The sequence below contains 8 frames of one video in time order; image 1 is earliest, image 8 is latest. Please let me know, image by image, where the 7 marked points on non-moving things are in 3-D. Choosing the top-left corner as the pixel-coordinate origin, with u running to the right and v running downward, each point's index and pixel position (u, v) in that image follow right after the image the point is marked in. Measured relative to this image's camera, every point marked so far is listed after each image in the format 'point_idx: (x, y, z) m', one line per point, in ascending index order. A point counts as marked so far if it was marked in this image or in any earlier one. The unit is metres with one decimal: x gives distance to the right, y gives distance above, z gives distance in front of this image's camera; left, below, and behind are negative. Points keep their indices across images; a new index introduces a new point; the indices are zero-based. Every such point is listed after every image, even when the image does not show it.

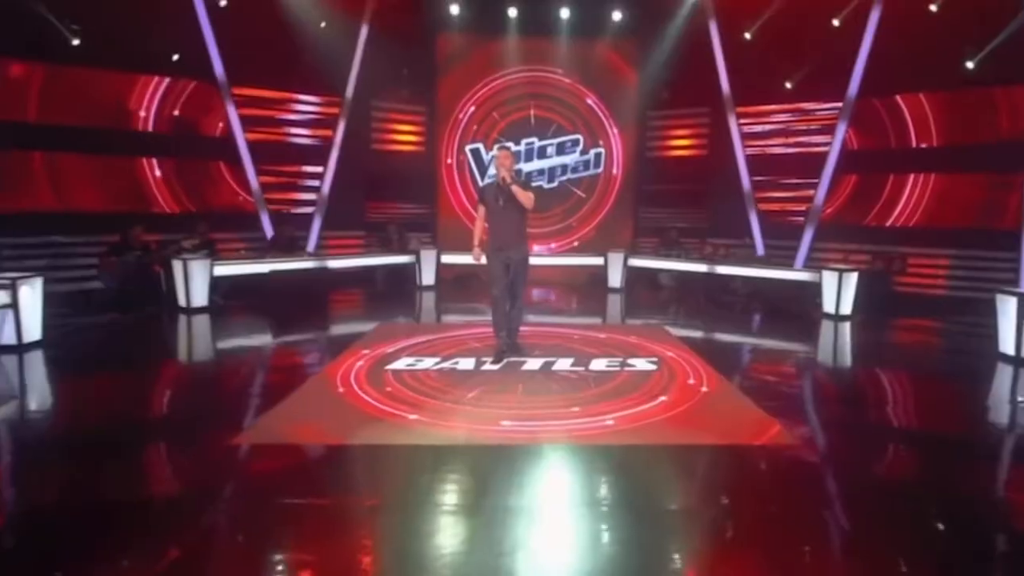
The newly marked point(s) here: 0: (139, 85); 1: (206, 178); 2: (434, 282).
0: (-4.9, +2.7, +7.3) m
1: (-4.3, +1.6, +7.9) m
2: (-1.1, +0.1, +8.2) m
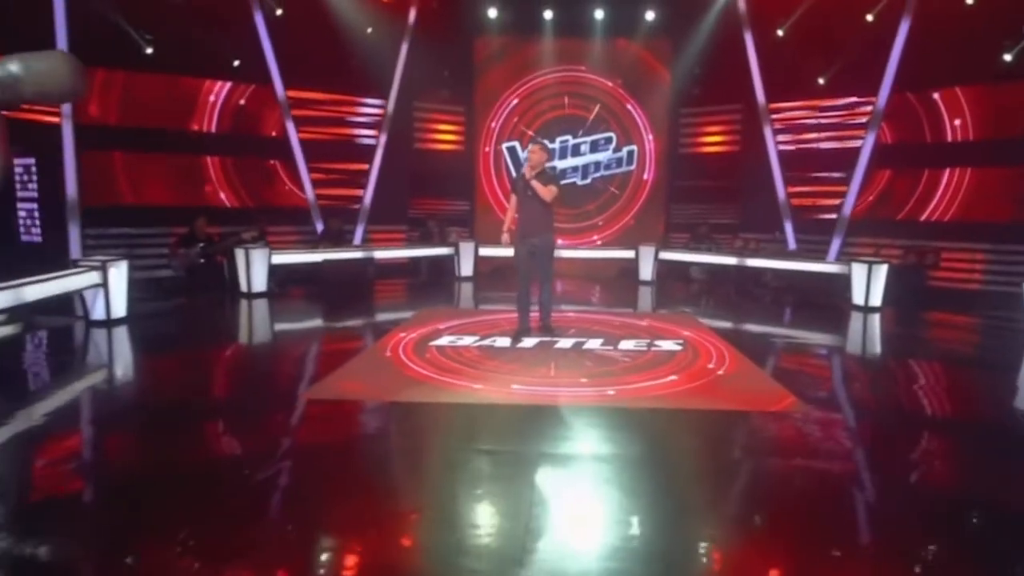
0: (-4.4, +2.9, +8.0) m
1: (-3.8, +1.7, +8.5) m
2: (-0.6, +0.2, +8.6) m
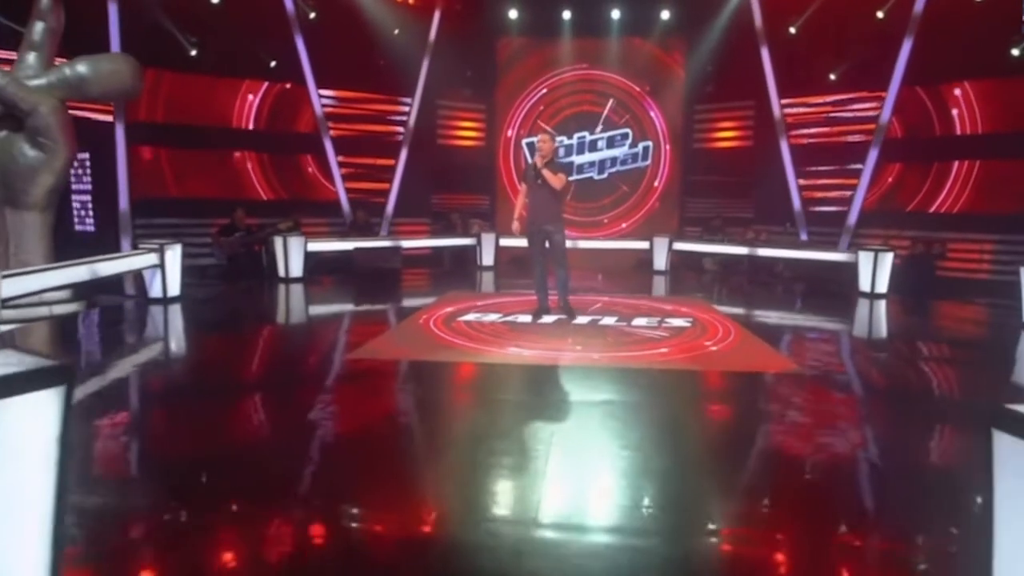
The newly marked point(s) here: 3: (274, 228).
0: (-4.1, +3.1, +8.5) m
1: (-3.5, +1.9, +9.0) m
2: (-0.3, +0.4, +9.0) m
3: (-3.5, +0.9, +8.2) m
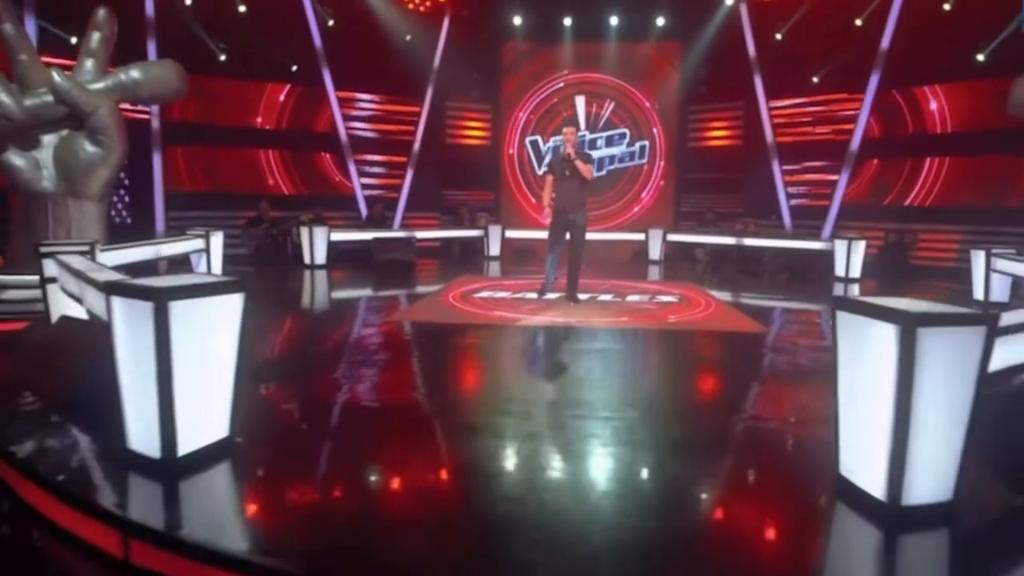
0: (-4.0, +3.3, +9.1) m
1: (-3.4, +2.1, +9.6) m
2: (-0.2, +0.6, +9.6) m
3: (-3.5, +1.1, +8.8) m
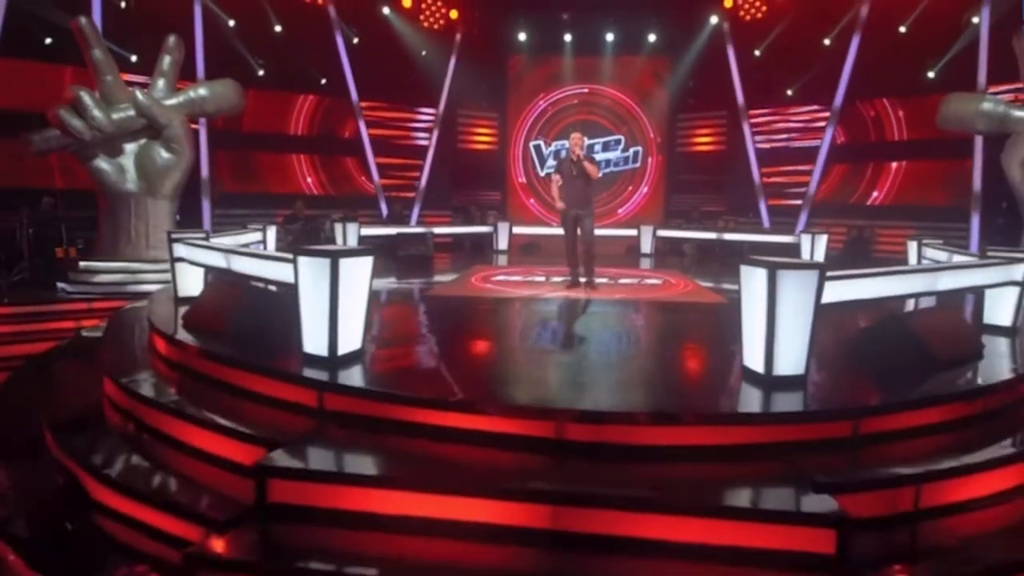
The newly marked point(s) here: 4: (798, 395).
0: (-3.9, +3.4, +10.2) m
1: (-3.3, +2.3, +10.7) m
2: (-0.1, +0.8, +10.7) m
3: (-3.3, +1.3, +9.9) m
4: (+1.3, -0.5, +2.5) m
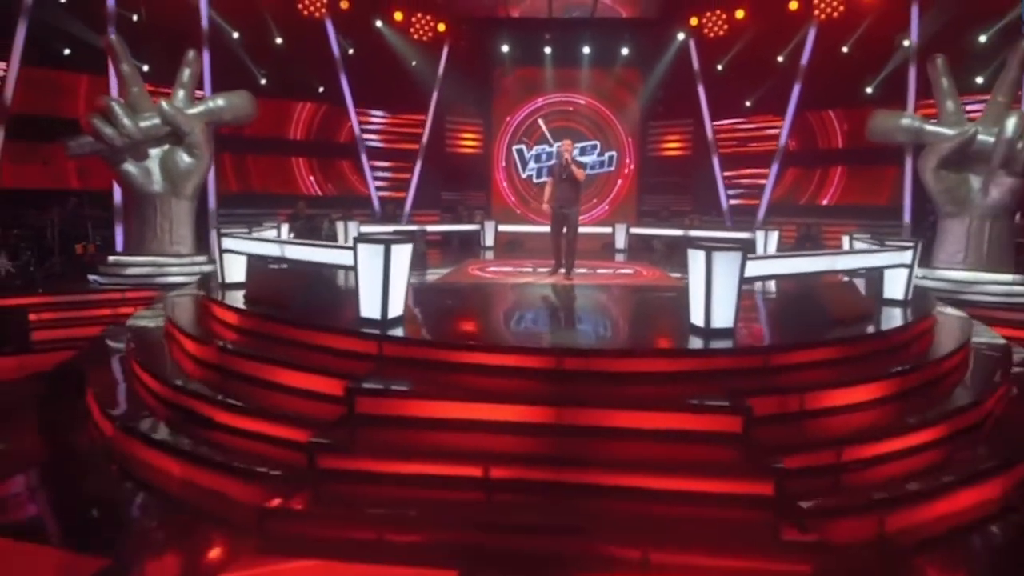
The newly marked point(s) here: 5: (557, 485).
0: (-4.2, +3.5, +10.9) m
1: (-3.6, +2.4, +11.5) m
2: (-0.4, +0.9, +11.6) m
3: (-3.6, +1.4, +10.6) m
4: (+1.4, -0.3, +3.5) m
5: (+0.2, -0.9, +2.7) m
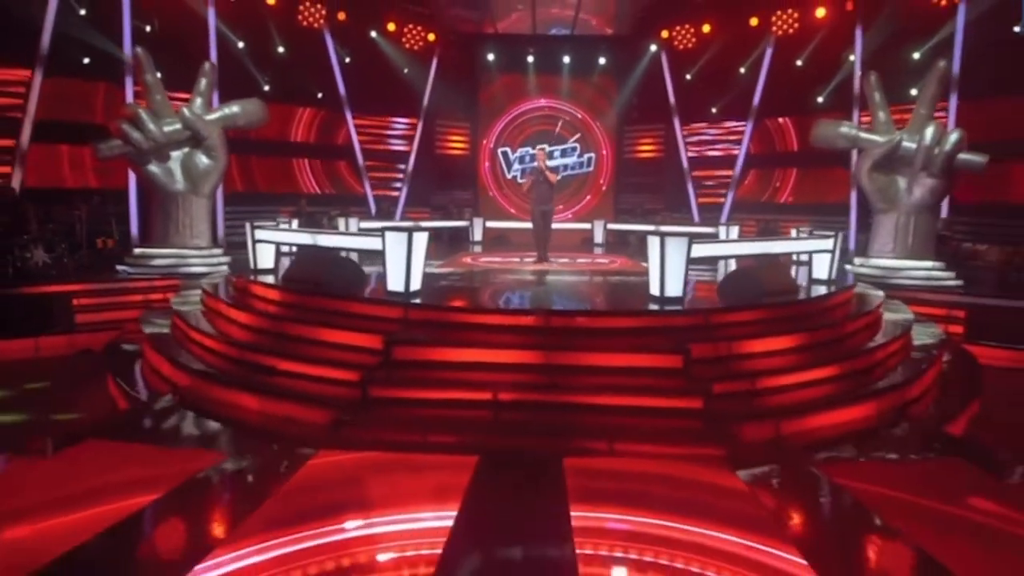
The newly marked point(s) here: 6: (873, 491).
0: (-4.5, +3.7, +11.7) m
1: (-3.9, +2.6, +12.3) m
2: (-0.7, +1.1, +12.5) m
3: (-3.9, +1.5, +11.4) m
4: (+1.3, -0.1, +4.5) m
5: (+0.2, -0.8, +3.6) m
6: (+2.0, -1.1, +3.1) m
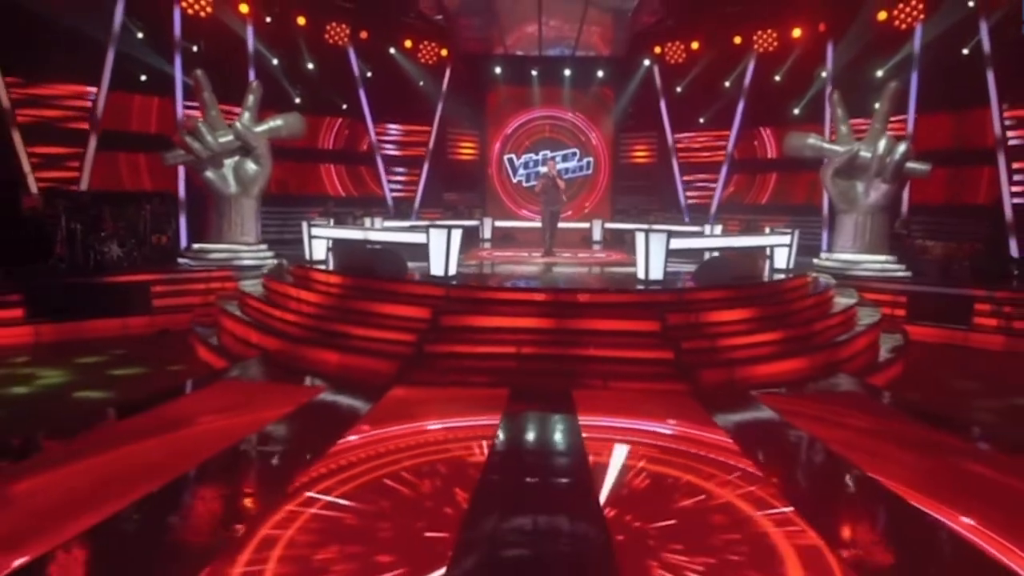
0: (-4.3, +3.9, +12.9) m
1: (-3.7, +2.7, +13.5) m
2: (-0.6, +1.2, +13.7) m
3: (-3.7, +1.7, +12.7) m
4: (+1.5, 0.0, +5.7) m
5: (+0.4, -0.6, +4.8) m
6: (+2.2, -1.0, +4.4) m
